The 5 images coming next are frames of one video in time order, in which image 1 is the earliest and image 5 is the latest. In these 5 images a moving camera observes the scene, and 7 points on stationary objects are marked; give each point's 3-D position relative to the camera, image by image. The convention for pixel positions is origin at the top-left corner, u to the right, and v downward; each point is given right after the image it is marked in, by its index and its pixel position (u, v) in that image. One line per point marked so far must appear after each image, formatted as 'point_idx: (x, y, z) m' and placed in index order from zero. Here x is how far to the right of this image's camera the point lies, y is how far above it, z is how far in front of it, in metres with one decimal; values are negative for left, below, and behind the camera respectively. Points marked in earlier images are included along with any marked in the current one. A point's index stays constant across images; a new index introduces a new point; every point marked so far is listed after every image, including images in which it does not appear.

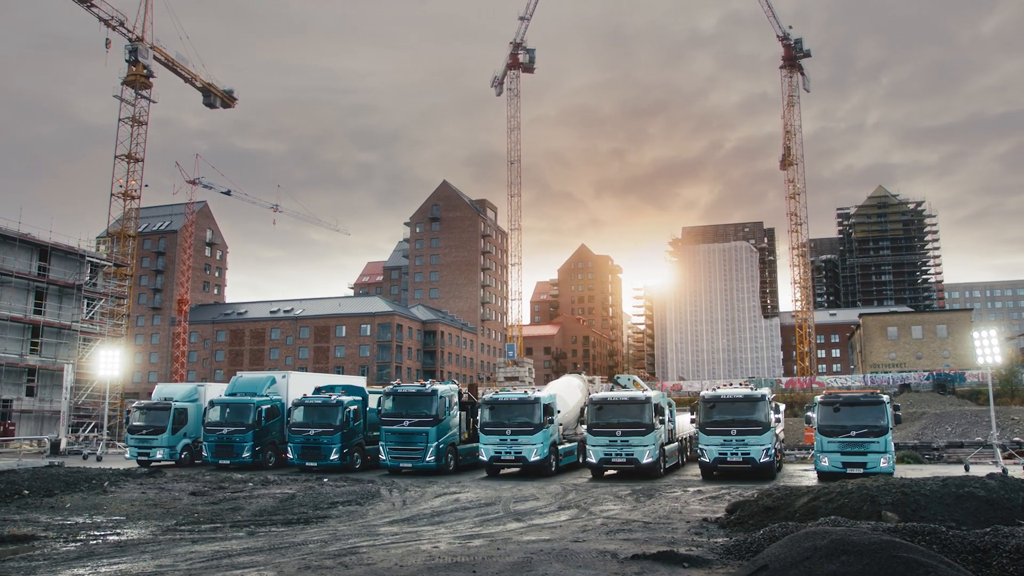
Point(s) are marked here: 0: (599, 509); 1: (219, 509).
0: (+2.0, -5.0, +16.3) m
1: (-7.6, -5.8, +18.8) m
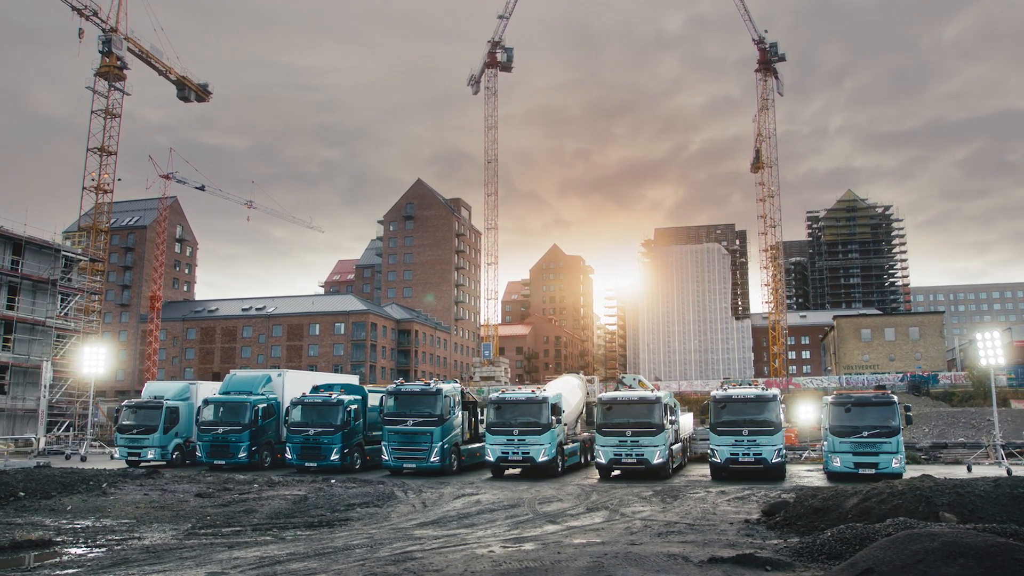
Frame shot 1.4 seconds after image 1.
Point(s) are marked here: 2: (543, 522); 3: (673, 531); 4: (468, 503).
0: (+2.6, -4.9, +16.1) m
1: (-7.1, -5.6, +18.2) m
2: (+0.7, -4.8, +14.6) m
3: (+2.9, -4.2, +12.7) m
4: (-1.1, -5.4, +17.9) m
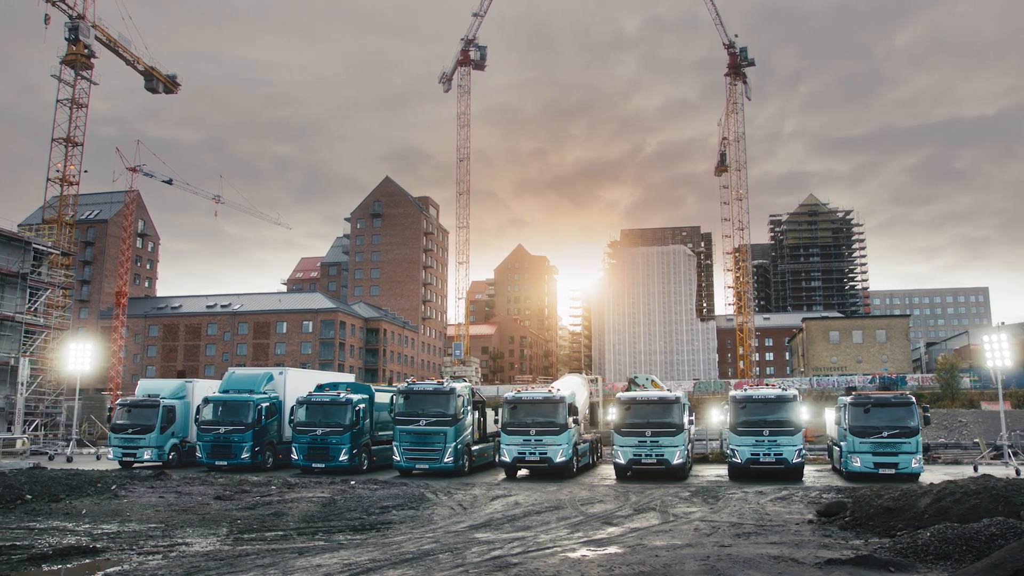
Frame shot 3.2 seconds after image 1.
0: (+3.7, -4.9, +16.0) m
1: (-6.1, -5.5, +17.5) m
2: (+1.8, -4.7, +14.4) m
3: (+4.1, -4.2, +12.5) m
4: (-0.1, -5.3, +17.6) m
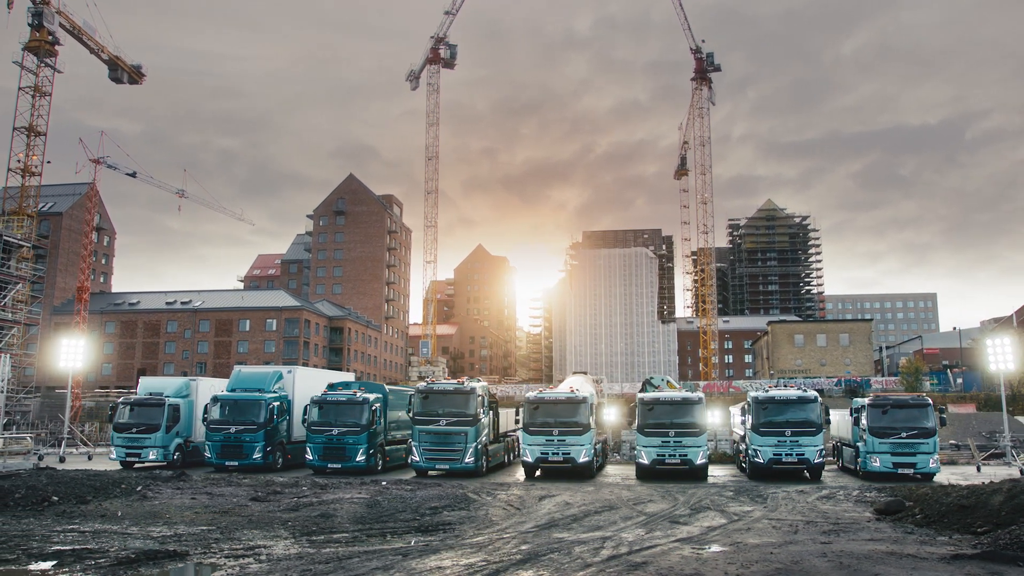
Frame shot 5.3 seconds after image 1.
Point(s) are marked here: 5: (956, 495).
0: (+5.0, -5.0, +16.2) m
1: (-4.9, -5.5, +17.3) m
2: (+3.2, -4.8, +14.5) m
3: (+5.6, -4.3, +12.8) m
4: (+1.1, -5.3, +17.6) m
5: (+8.3, -3.9, +13.6) m
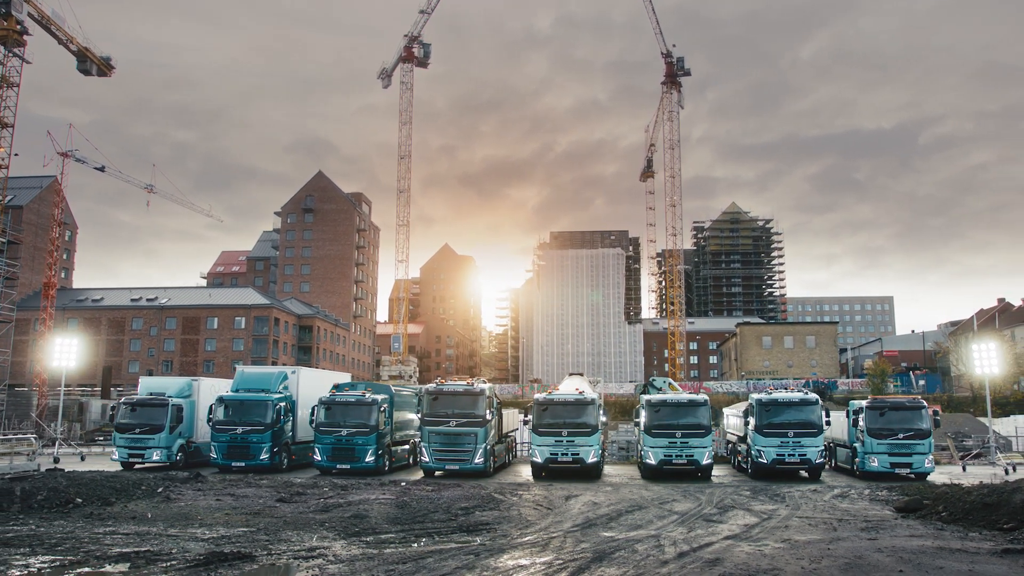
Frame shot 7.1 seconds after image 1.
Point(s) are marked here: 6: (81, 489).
0: (+5.8, -5.2, +16.9) m
1: (-4.1, -5.5, +17.5) m
2: (+4.1, -4.9, +15.1) m
3: (+6.6, -4.5, +13.5) m
4: (+1.8, -5.4, +18.1) m
5: (+9.2, -4.1, +14.4) m
6: (-11.7, -5.5, +19.5) m
